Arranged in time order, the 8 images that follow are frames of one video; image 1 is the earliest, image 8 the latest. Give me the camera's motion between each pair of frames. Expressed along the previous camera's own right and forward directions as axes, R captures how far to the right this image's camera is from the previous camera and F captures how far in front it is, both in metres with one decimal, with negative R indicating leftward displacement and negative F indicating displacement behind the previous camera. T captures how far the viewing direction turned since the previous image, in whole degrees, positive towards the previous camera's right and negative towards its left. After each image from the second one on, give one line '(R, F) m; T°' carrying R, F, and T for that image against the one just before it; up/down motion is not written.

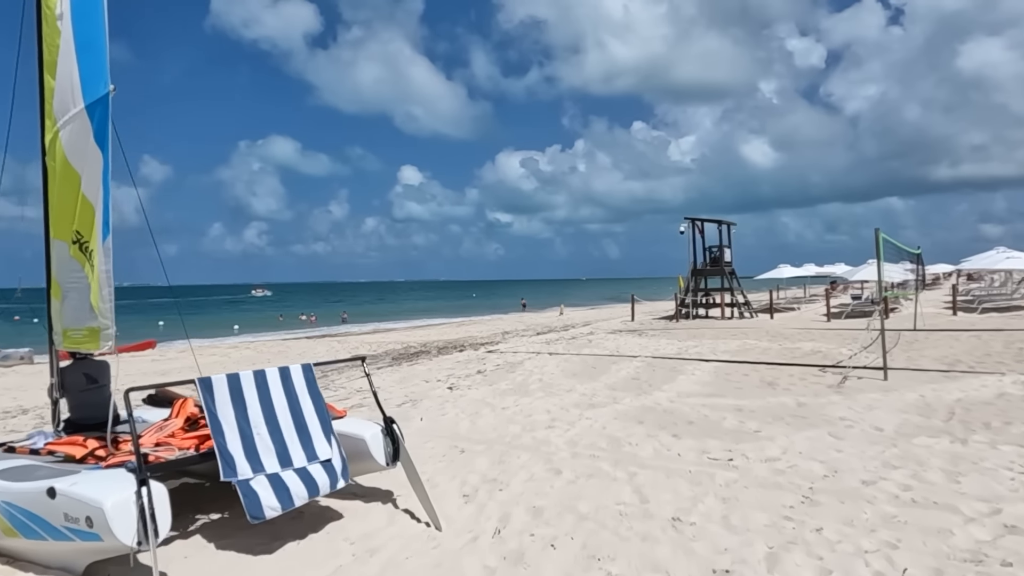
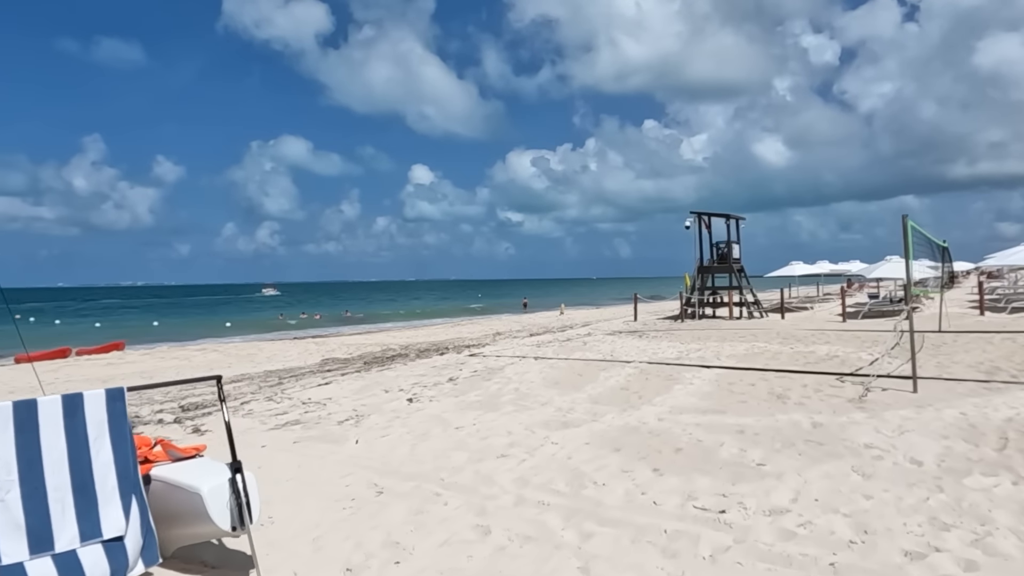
(+0.5, +1.2) m; -1°
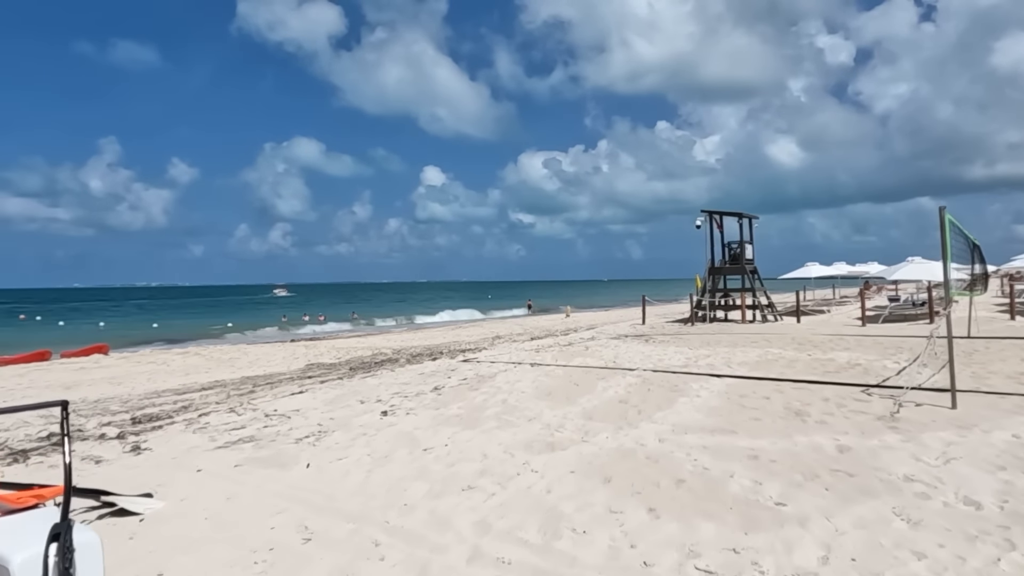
(+0.3, +0.8) m; -1°
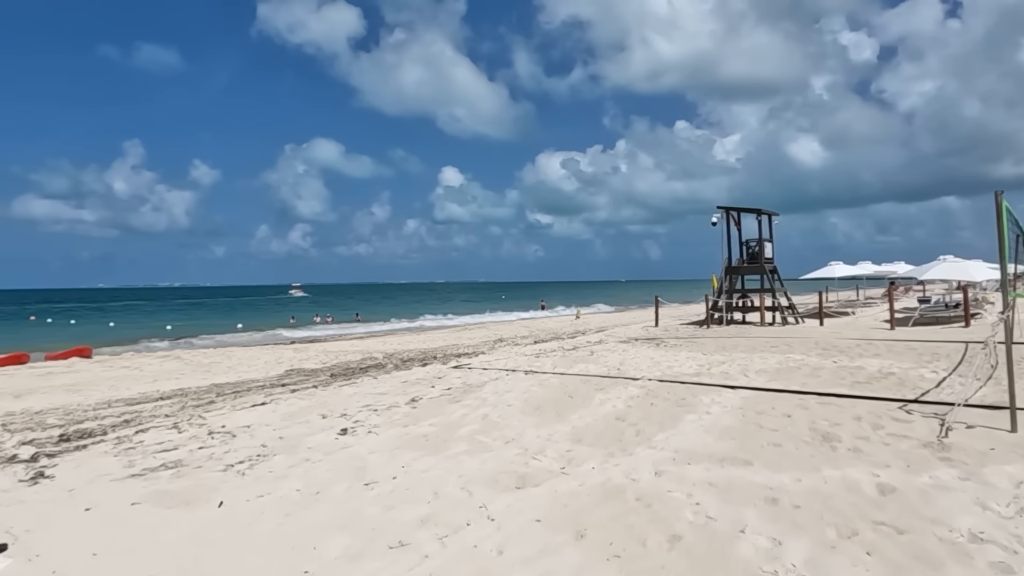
(+0.4, +1.0) m; -2°
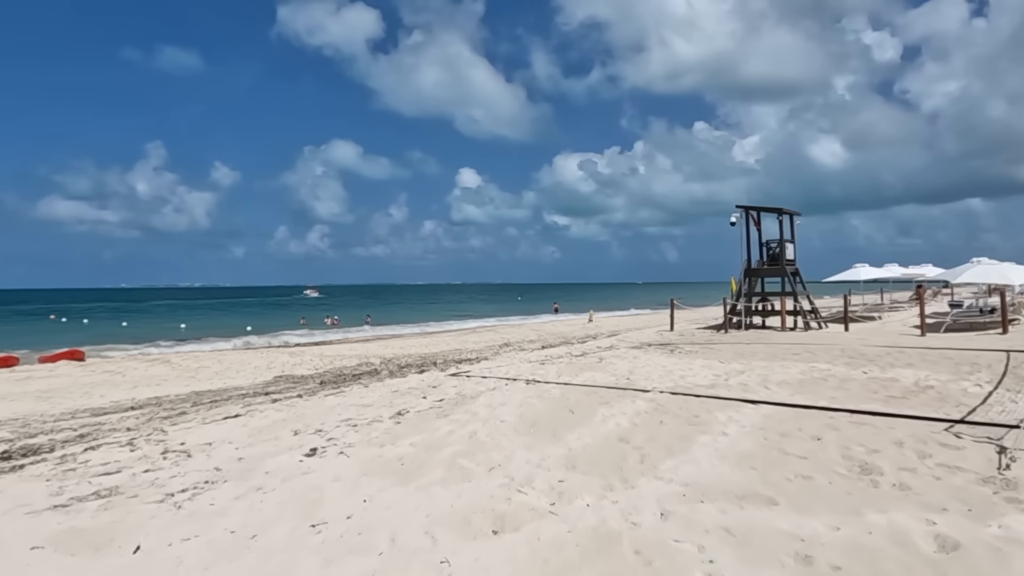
(+0.2, +0.7) m; -1°
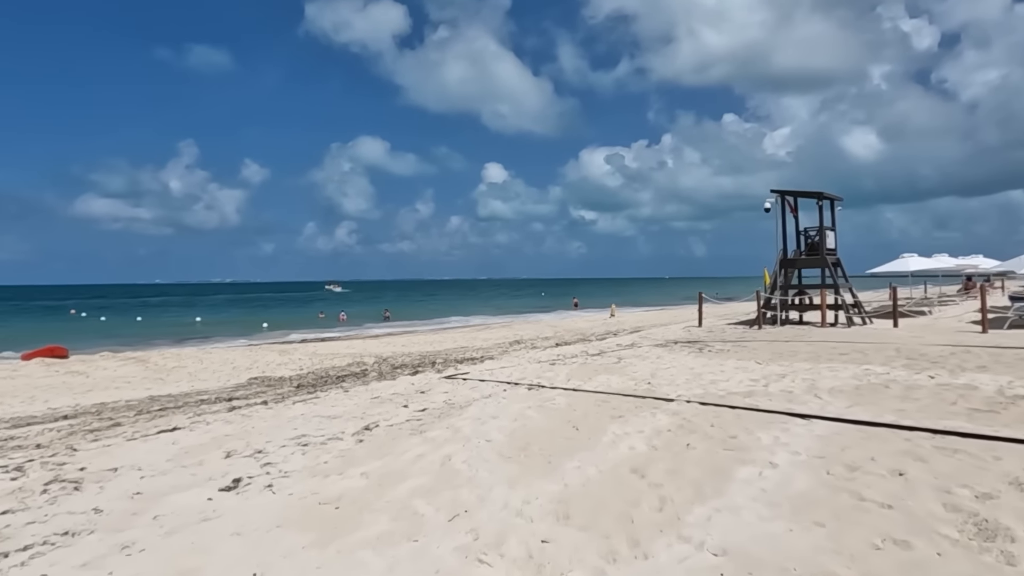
(+0.3, +1.3) m; -2°
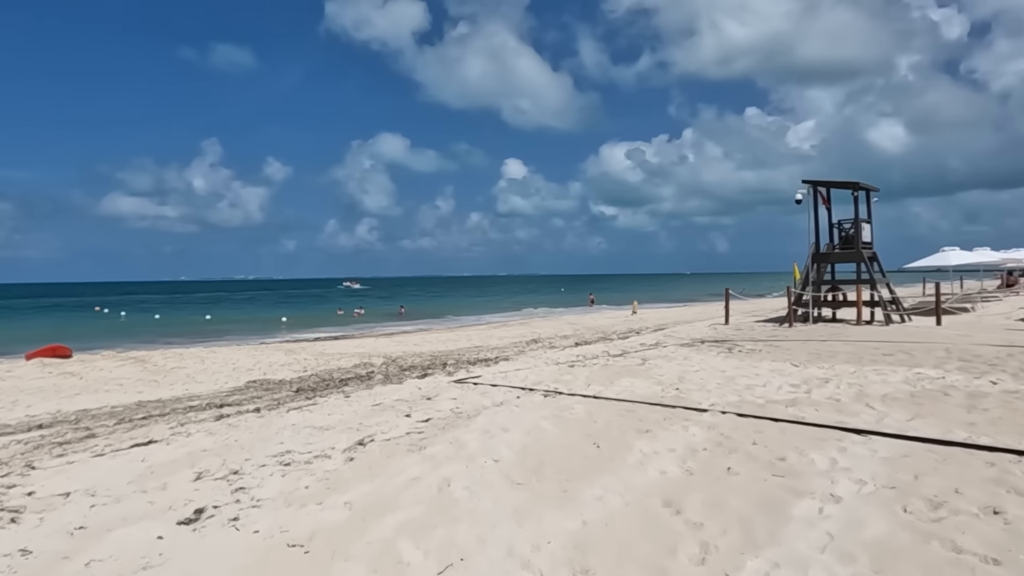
(+0.1, +0.7) m; -2°
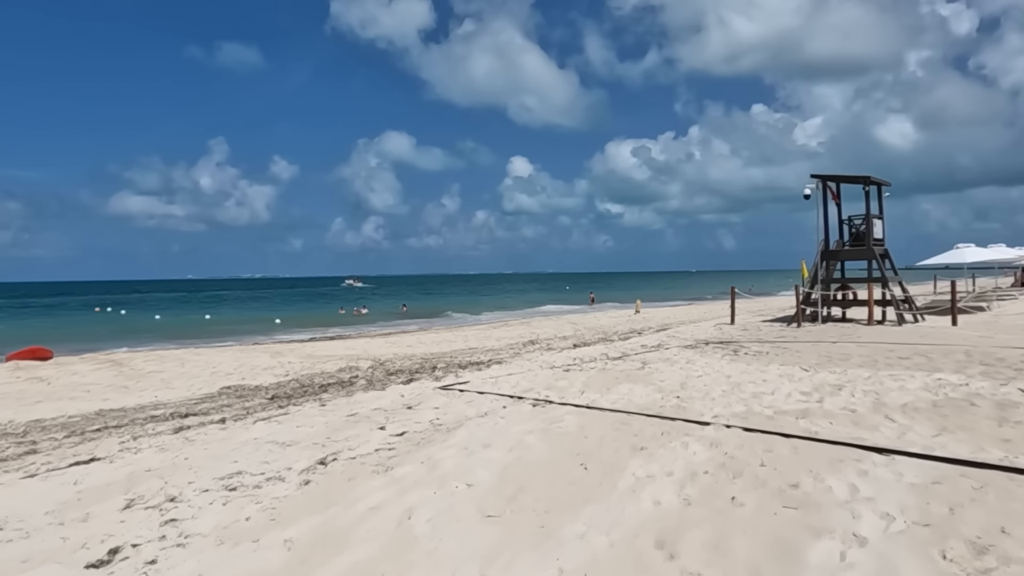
(+0.2, +0.5) m; -1°
